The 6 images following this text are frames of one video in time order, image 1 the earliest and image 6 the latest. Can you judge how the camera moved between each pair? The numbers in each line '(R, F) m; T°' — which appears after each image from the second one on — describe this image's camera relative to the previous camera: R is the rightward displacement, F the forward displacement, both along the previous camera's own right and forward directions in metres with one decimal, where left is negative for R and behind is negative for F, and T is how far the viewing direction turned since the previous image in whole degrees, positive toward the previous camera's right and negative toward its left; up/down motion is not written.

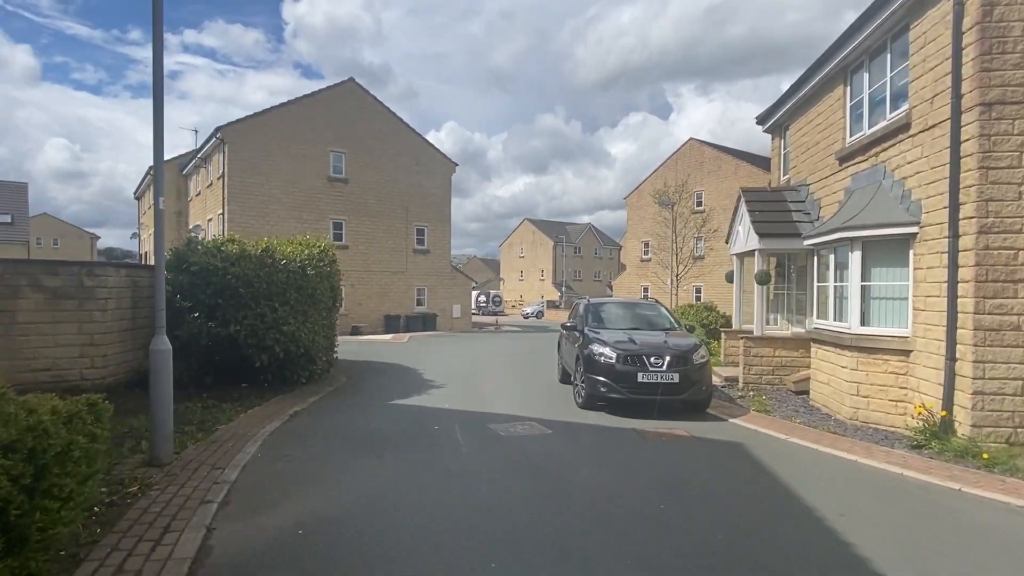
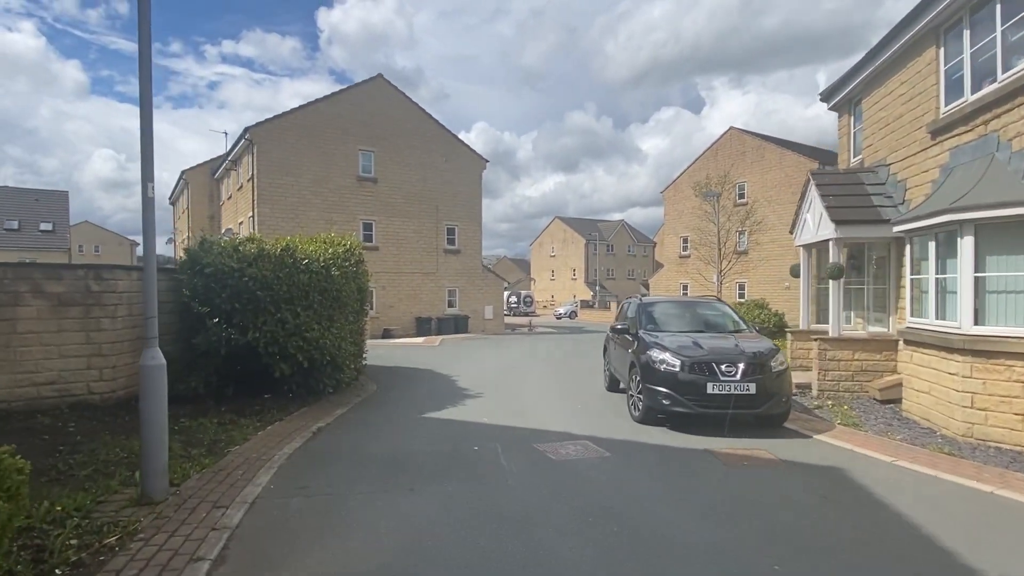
(-0.2, +1.1) m; -3°
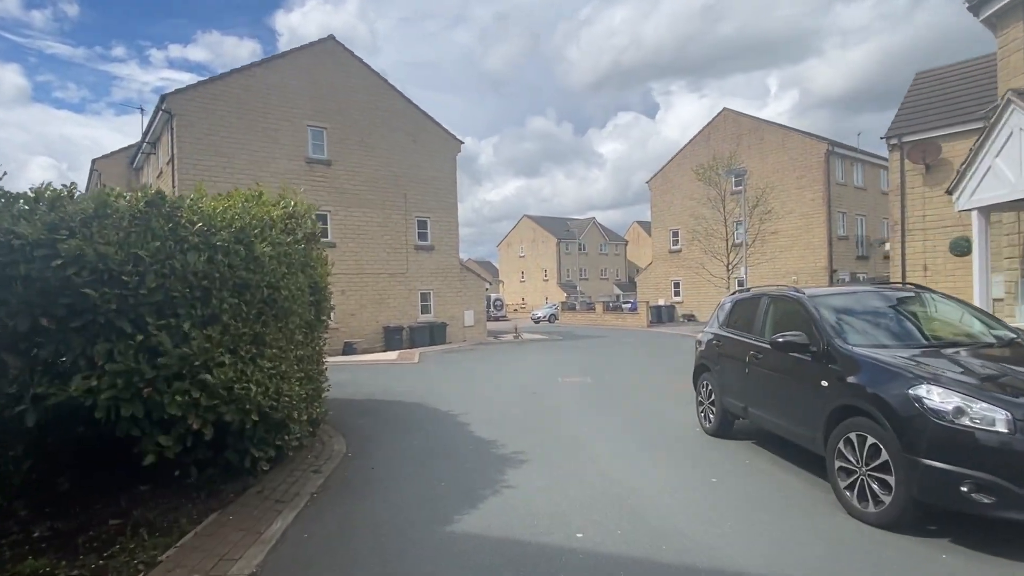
(-1.2, +4.4) m; +4°
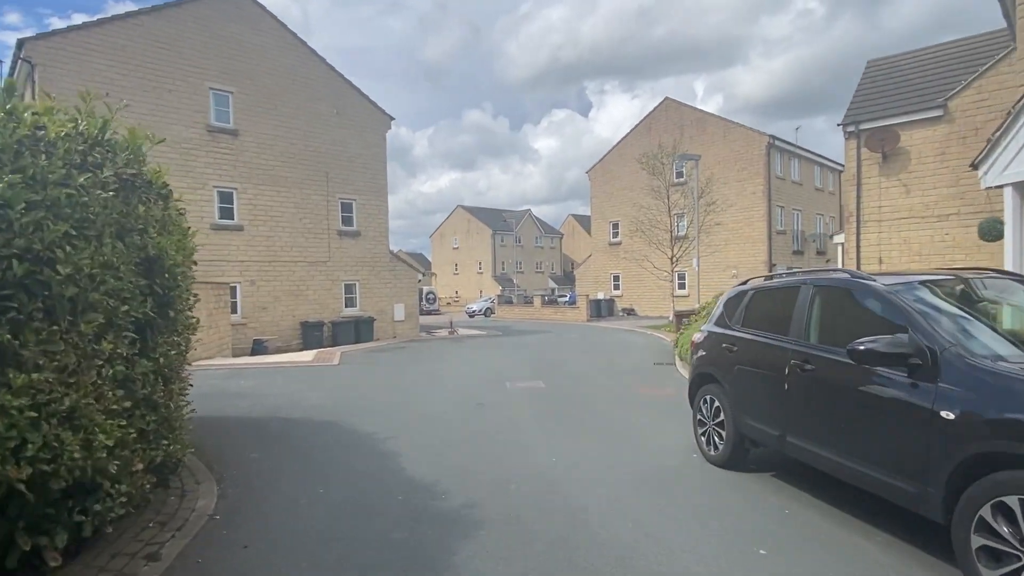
(-0.2, +2.1) m; +7°
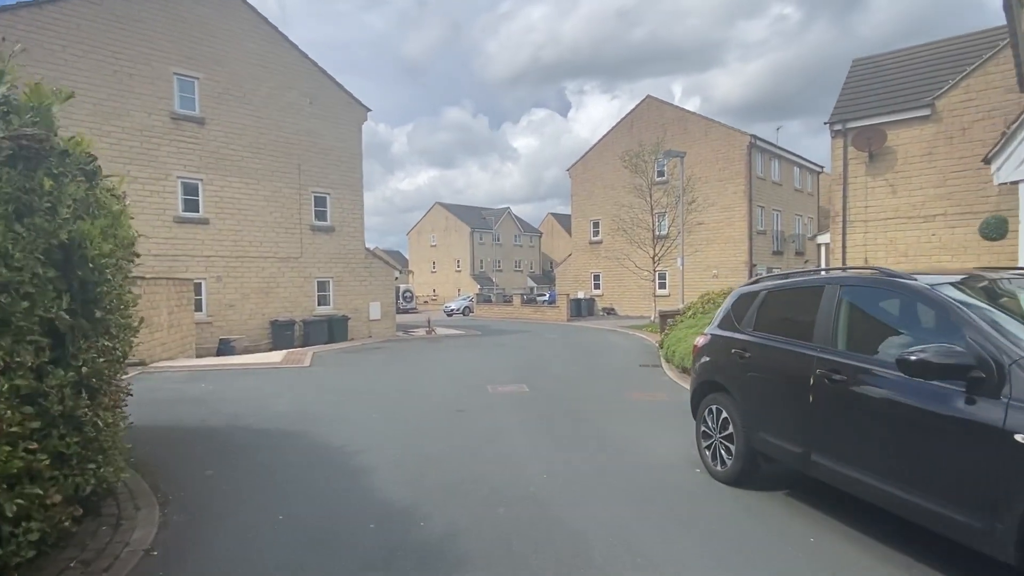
(-0.1, +0.6) m; +2°
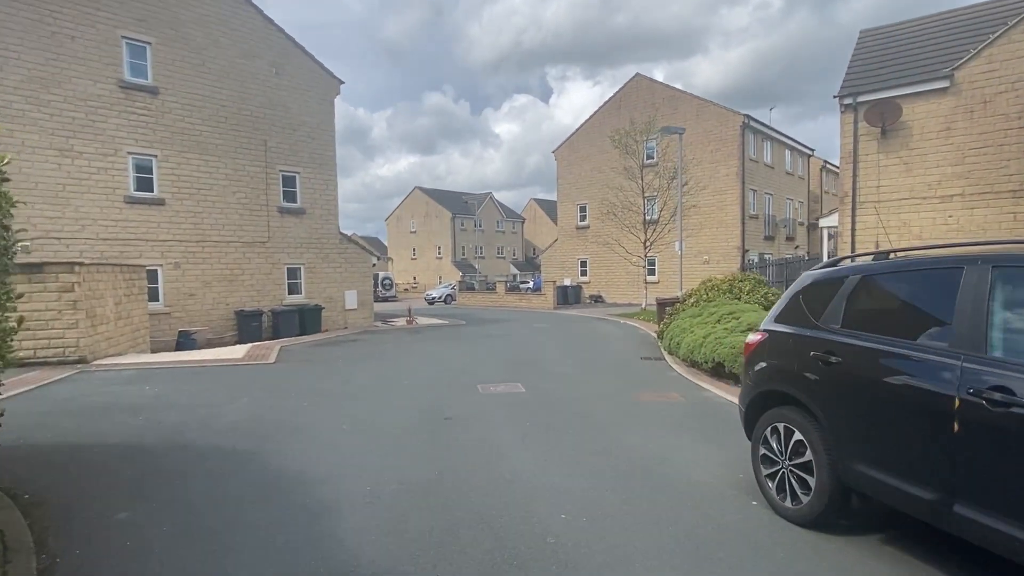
(-0.2, +1.3) m; +2°
